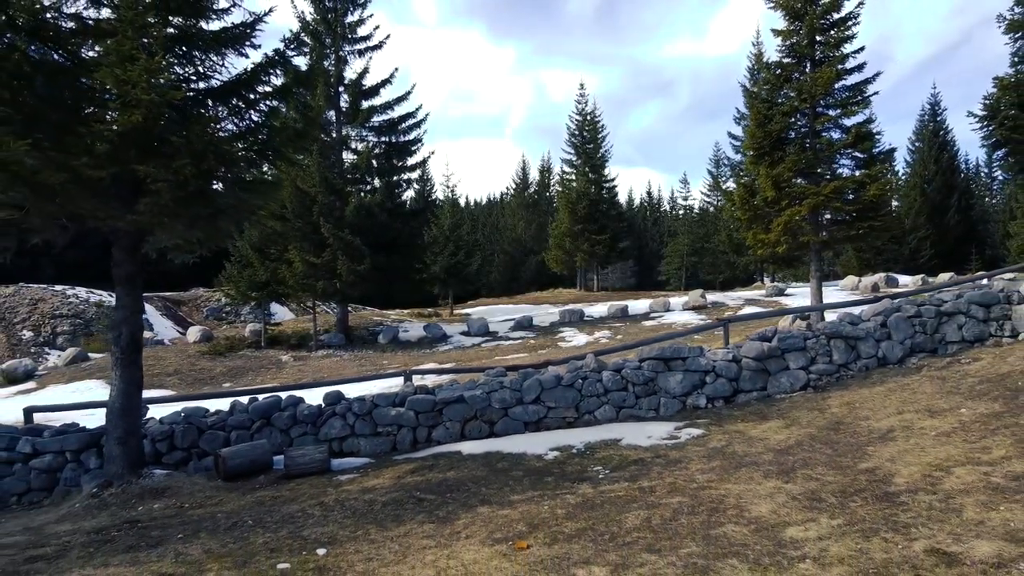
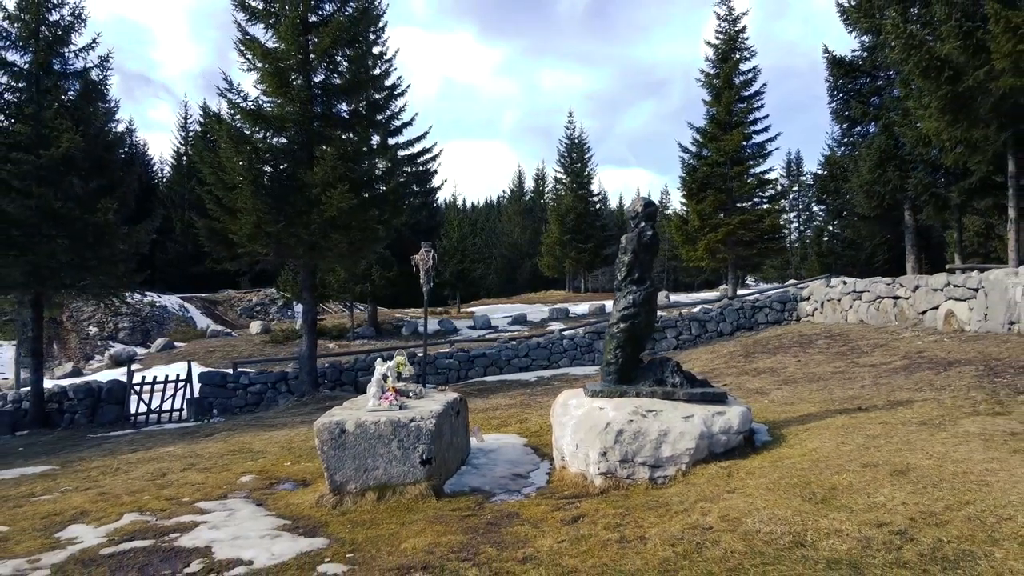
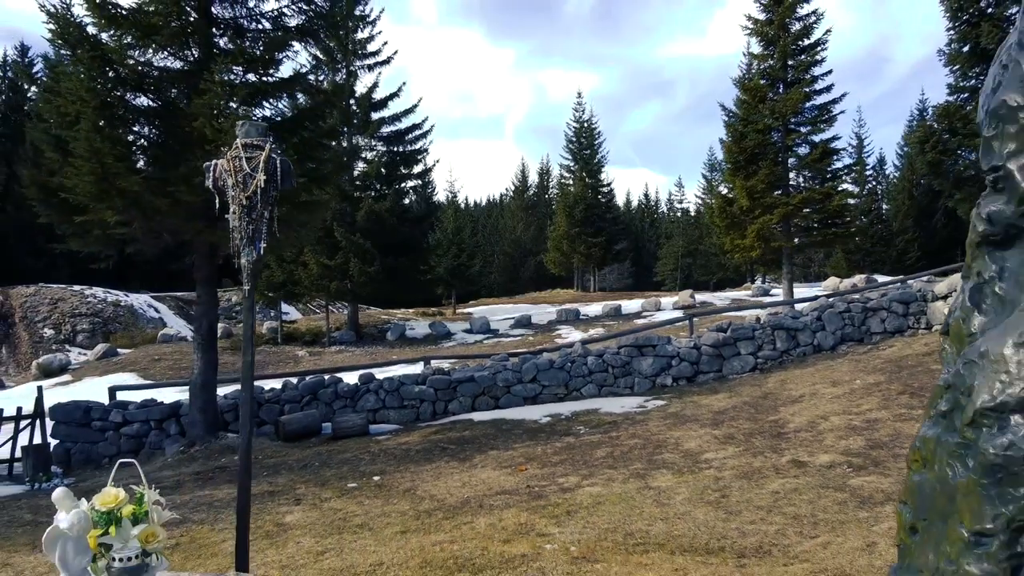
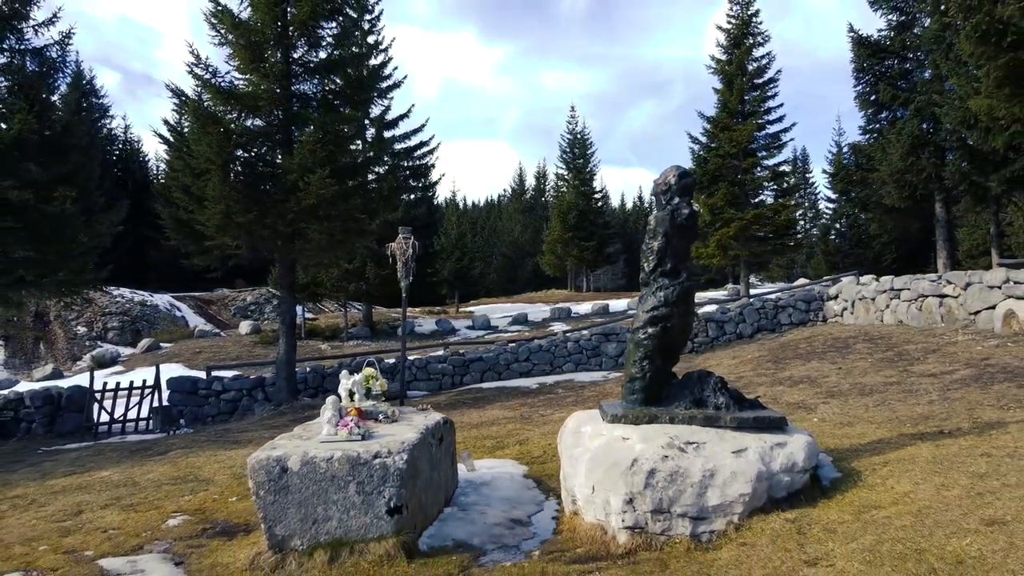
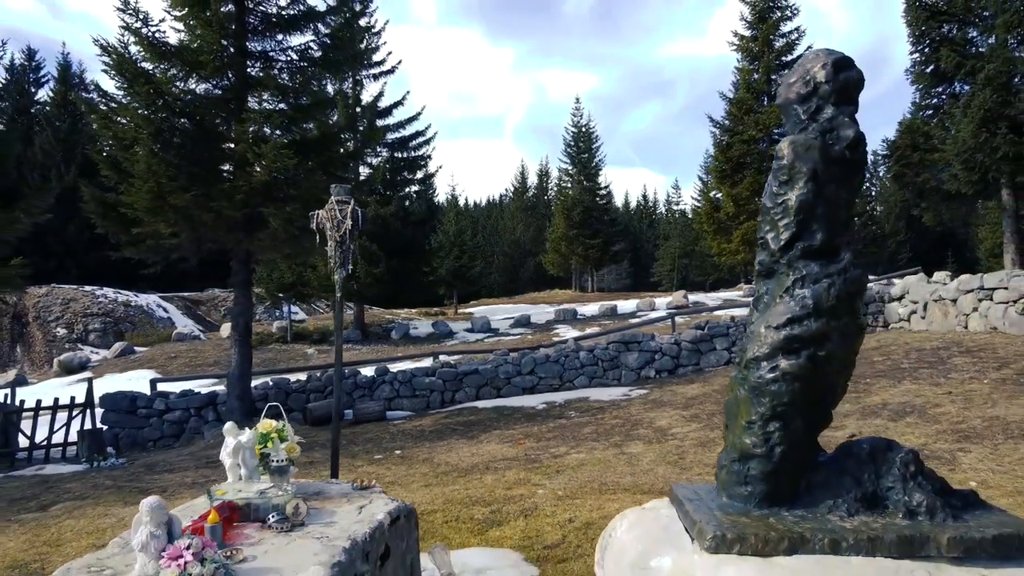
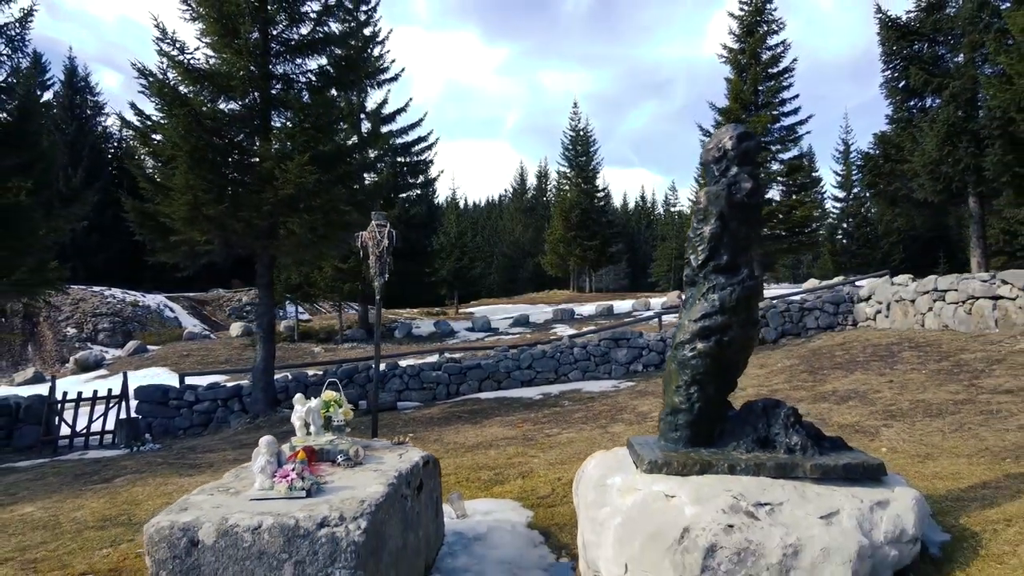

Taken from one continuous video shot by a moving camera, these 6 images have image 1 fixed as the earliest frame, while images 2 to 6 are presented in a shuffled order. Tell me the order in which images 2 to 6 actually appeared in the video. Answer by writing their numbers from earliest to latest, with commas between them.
3, 5, 6, 4, 2
